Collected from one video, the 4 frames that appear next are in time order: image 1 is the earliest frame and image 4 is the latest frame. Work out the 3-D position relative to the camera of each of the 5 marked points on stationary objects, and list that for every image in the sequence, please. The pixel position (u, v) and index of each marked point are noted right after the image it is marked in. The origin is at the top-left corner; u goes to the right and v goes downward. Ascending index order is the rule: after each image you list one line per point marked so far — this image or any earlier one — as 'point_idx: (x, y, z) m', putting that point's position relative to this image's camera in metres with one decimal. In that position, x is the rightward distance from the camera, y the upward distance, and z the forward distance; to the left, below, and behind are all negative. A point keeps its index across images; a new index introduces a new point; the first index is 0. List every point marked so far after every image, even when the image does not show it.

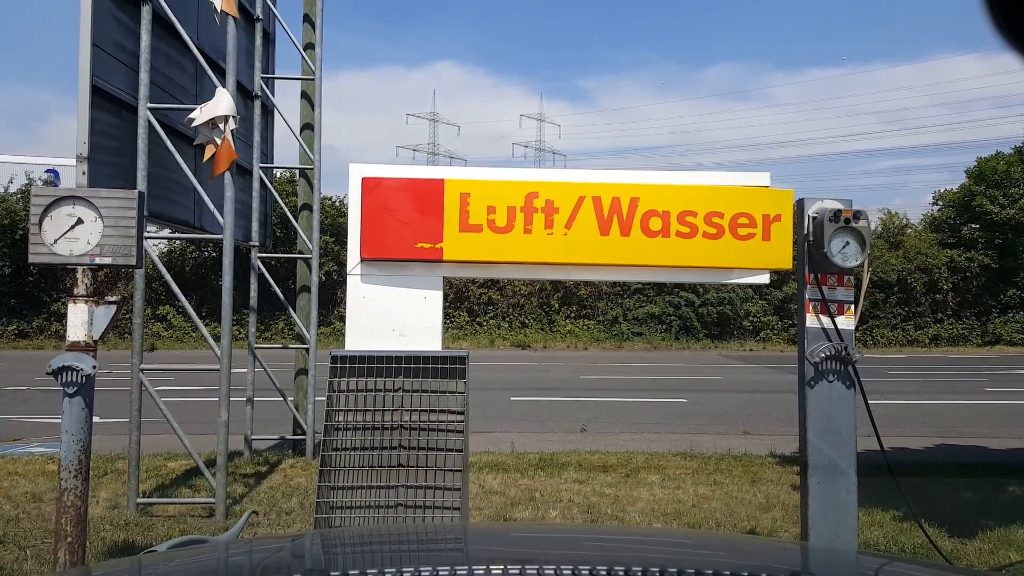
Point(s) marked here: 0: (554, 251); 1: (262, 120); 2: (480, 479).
0: (+0.2, +0.2, +3.5) m
1: (-3.0, +2.0, +8.6) m
2: (-0.3, -1.6, +6.3) m
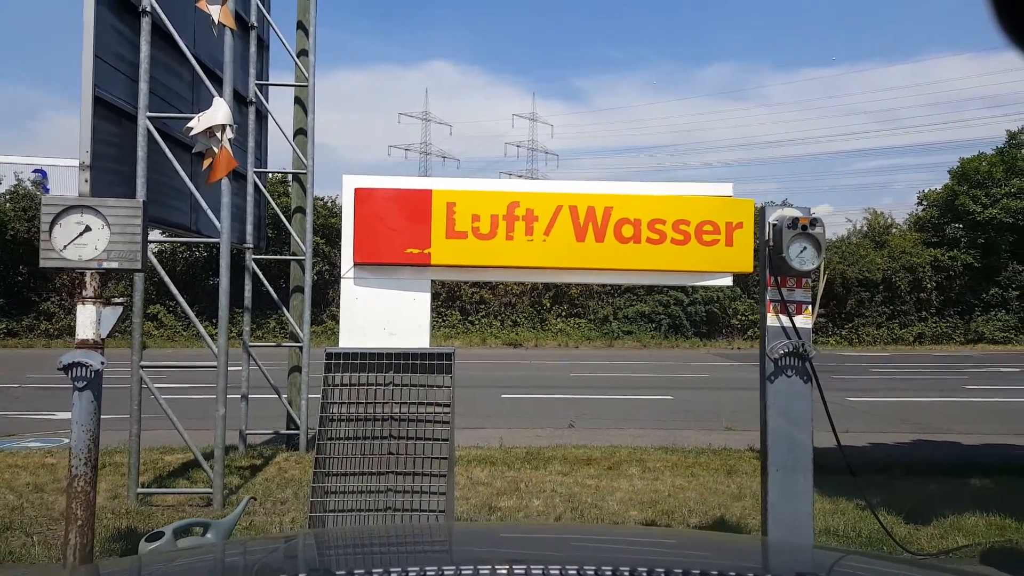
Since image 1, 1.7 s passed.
0: (+0.1, +0.2, +3.7) m
1: (-3.1, +2.0, +8.9) m
2: (-0.4, -1.7, +6.5) m
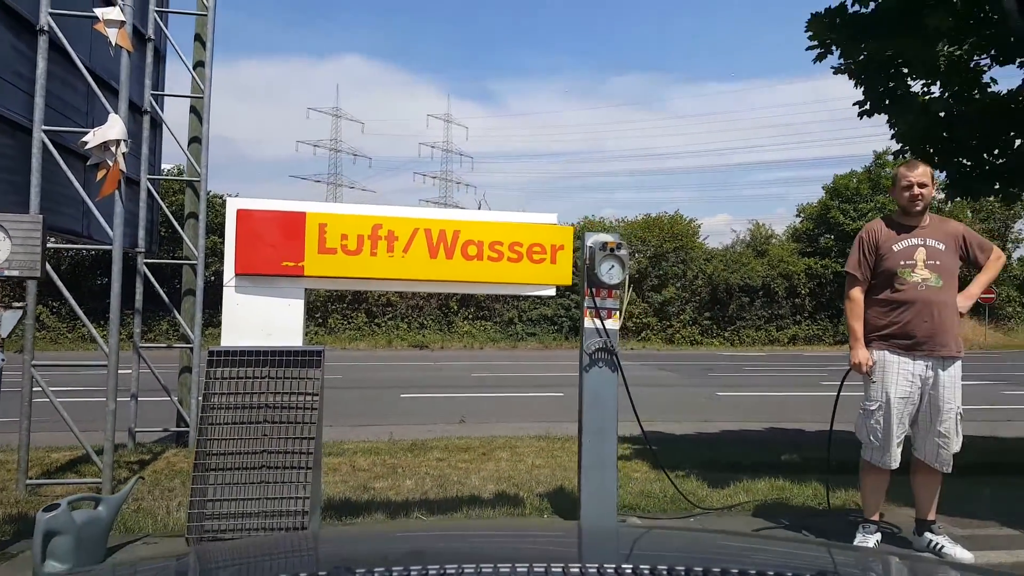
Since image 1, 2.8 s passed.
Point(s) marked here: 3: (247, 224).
0: (-0.7, +0.1, +4.5) m
1: (-4.6, +2.0, +9.2) m
2: (-1.6, -1.7, +7.2) m
3: (-1.6, +0.4, +4.4) m
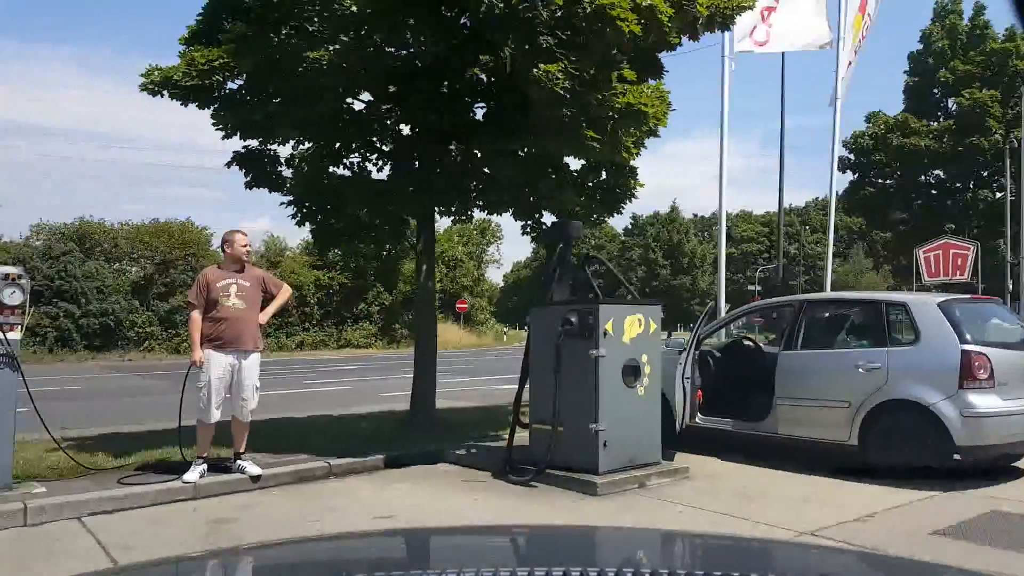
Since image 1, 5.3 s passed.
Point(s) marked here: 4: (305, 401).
0: (-5.2, 0.0, +5.2) m
1: (-11.0, +1.9, +6.9) m
2: (-7.5, -1.9, +6.9) m
3: (-5.9, +0.3, +4.6) m
4: (-5.2, -2.7, +17.1) m
